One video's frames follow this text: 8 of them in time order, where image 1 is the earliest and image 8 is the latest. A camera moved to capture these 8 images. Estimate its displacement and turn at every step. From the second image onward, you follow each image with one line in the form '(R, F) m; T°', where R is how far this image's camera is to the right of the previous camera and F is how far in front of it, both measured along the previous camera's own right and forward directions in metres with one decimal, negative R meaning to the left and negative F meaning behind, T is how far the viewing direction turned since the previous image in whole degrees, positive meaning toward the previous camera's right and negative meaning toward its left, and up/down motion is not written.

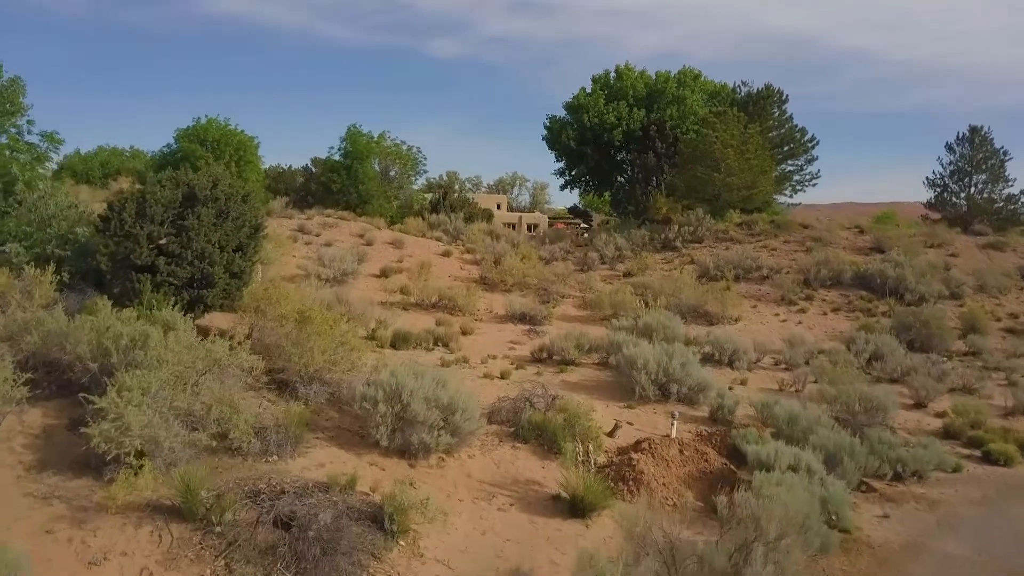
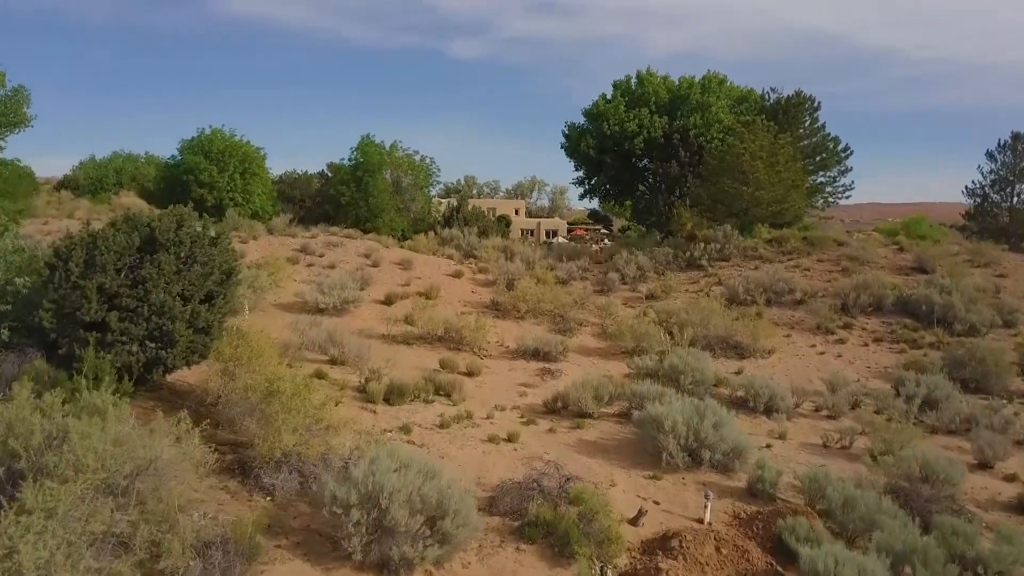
(+0.1, +1.0) m; -1°
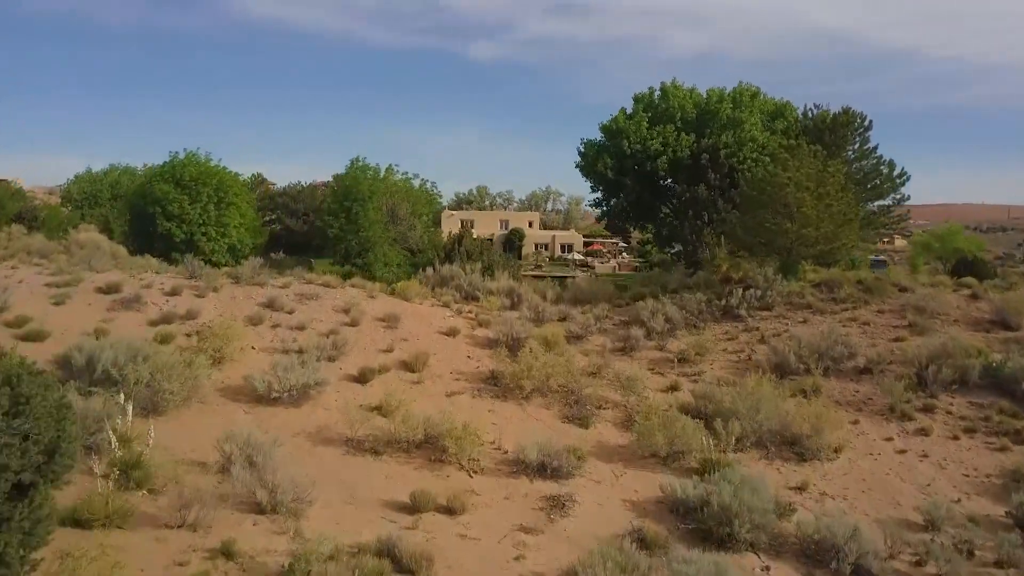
(+0.2, +2.4) m; -1°
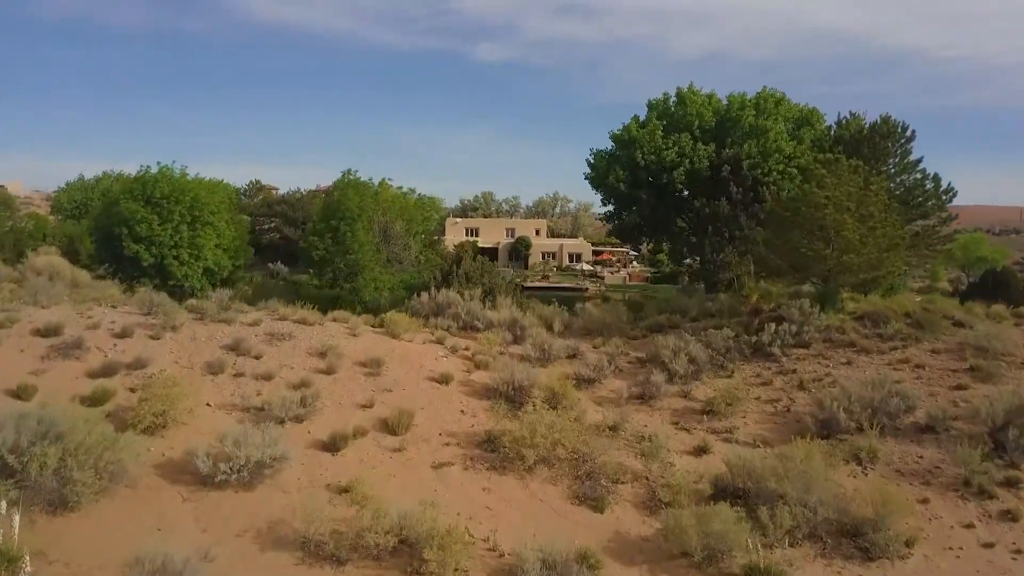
(+0.1, +1.7) m; -1°
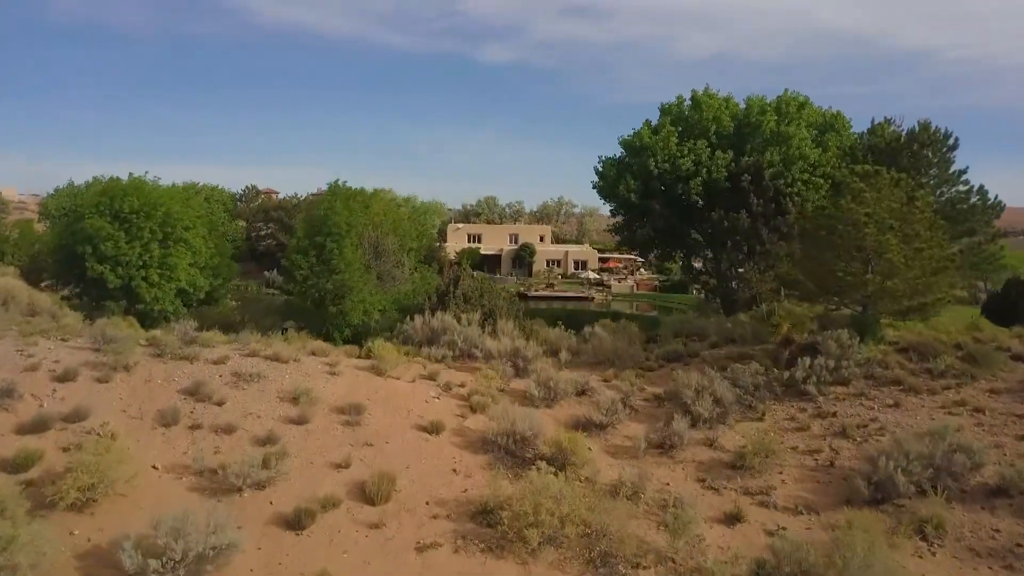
(0.0, +1.5) m; 0°
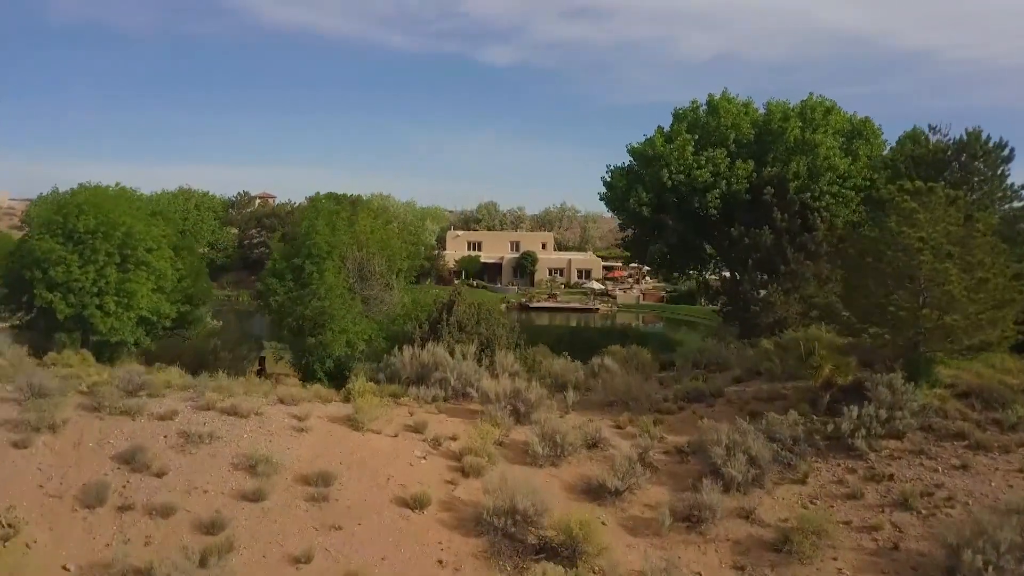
(0.0, +1.6) m; 0°
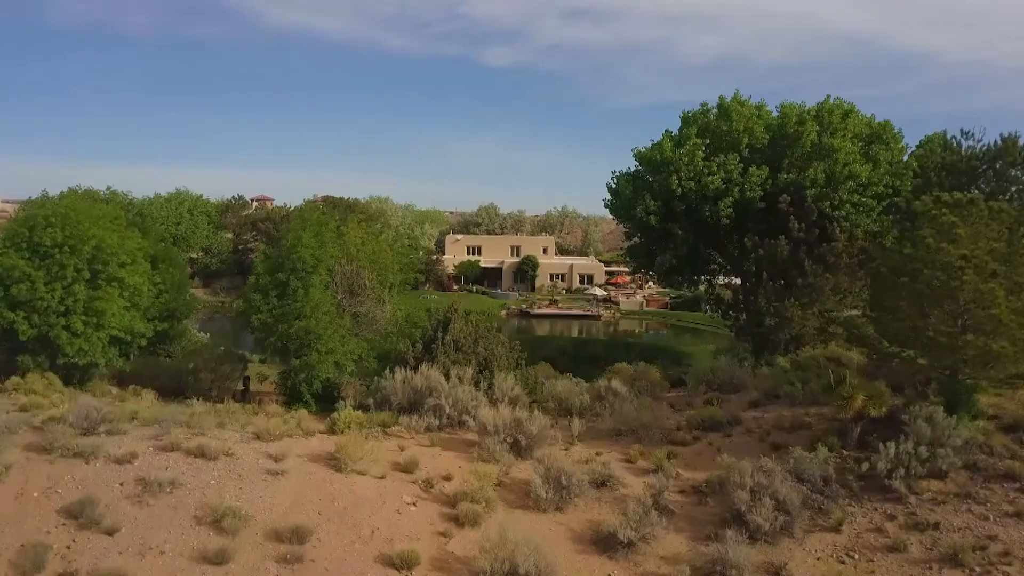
(0.0, +1.0) m; 0°
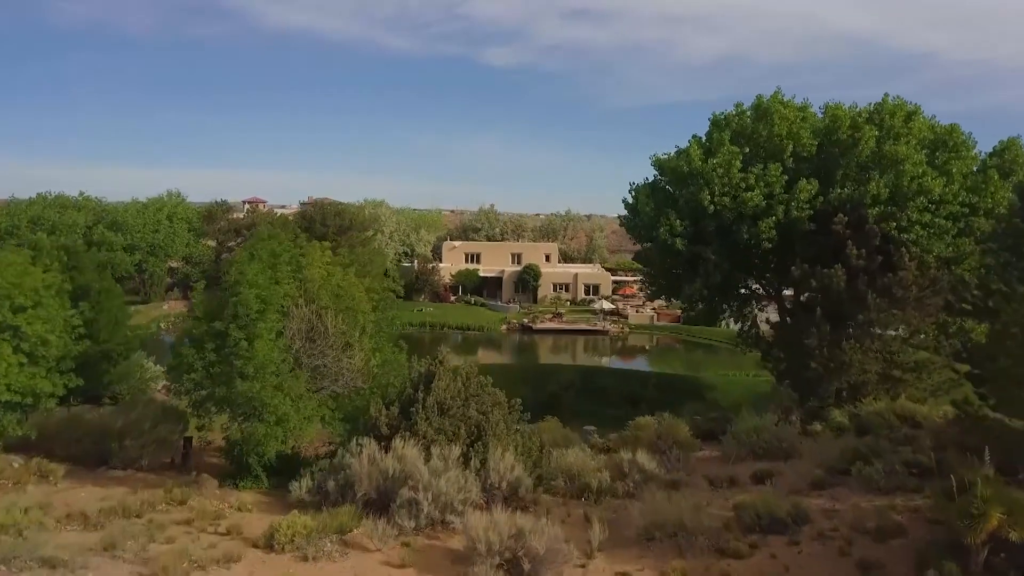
(0.0, +2.8) m; 0°
